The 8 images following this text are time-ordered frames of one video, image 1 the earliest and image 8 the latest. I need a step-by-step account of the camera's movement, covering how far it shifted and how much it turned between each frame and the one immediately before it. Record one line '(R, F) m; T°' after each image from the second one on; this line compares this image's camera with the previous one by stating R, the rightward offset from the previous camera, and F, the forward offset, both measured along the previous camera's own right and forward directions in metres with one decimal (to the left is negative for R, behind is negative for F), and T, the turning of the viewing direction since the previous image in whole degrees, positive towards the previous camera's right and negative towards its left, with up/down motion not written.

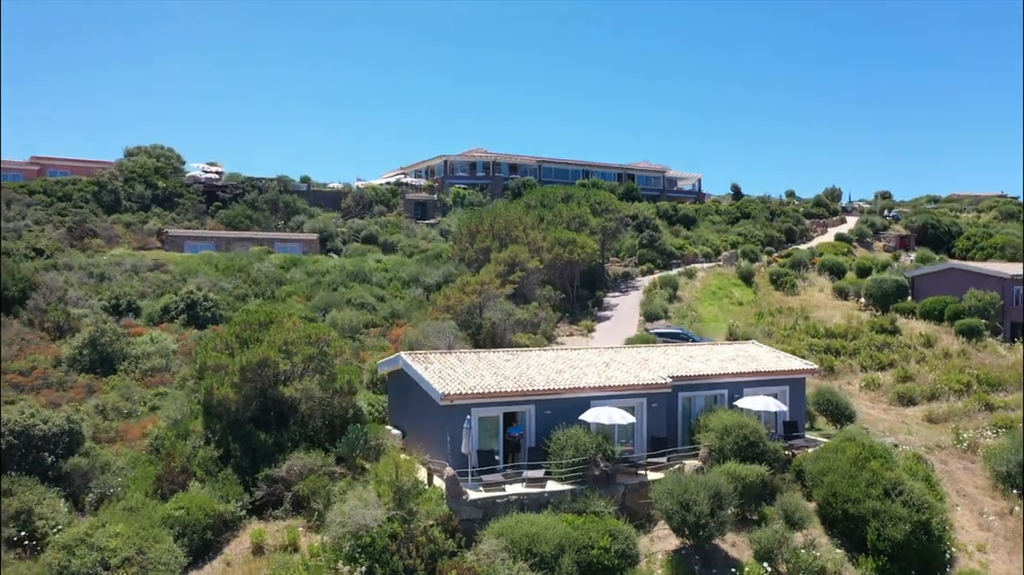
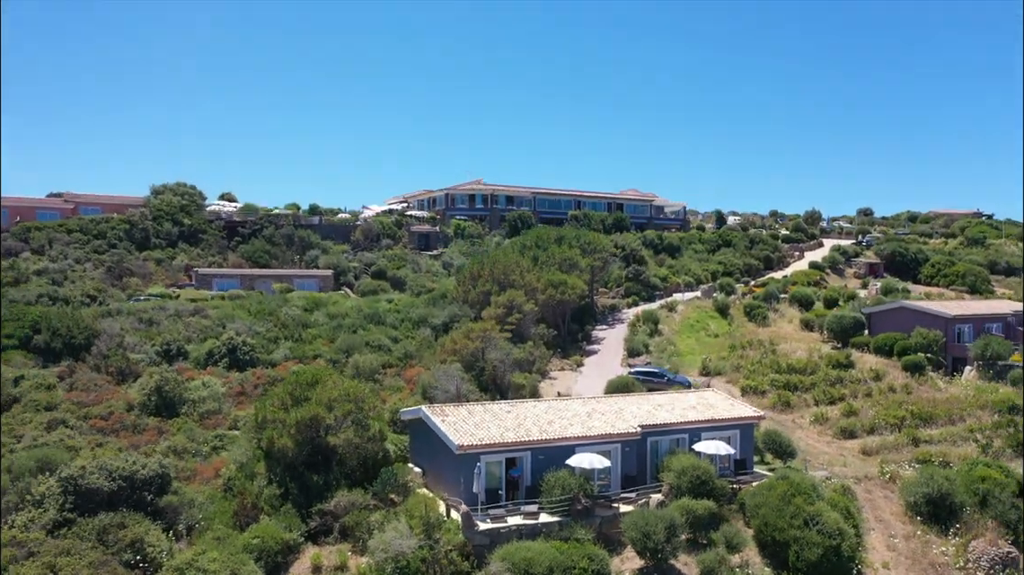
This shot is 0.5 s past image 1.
(-0.1, -1.9) m; 0°
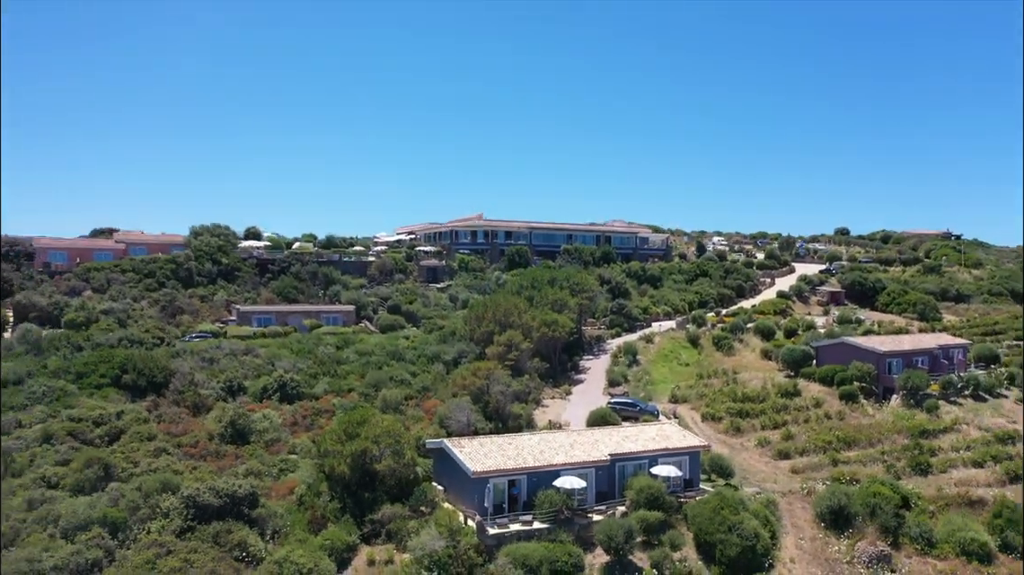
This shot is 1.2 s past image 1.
(-0.1, -3.1) m; 0°
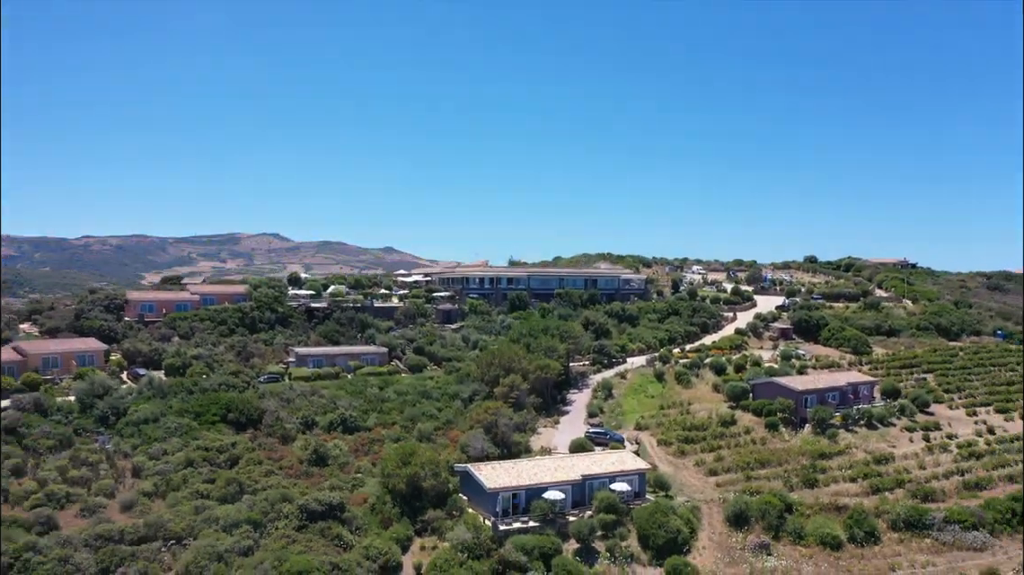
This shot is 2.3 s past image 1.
(-0.1, -5.9) m; 0°
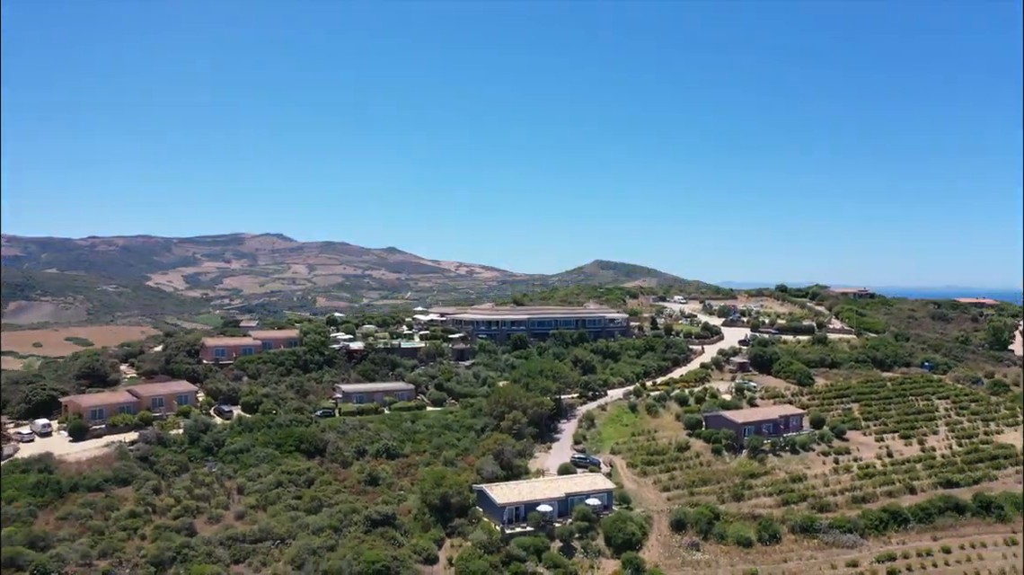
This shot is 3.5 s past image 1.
(0.0, -7.2) m; 0°
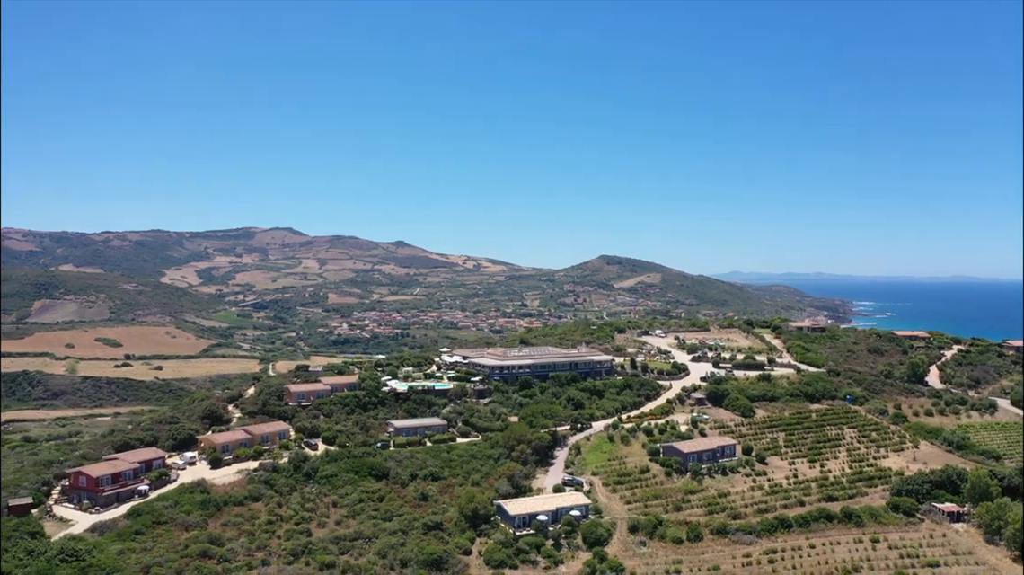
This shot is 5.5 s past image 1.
(-0.1, -12.3) m; 0°
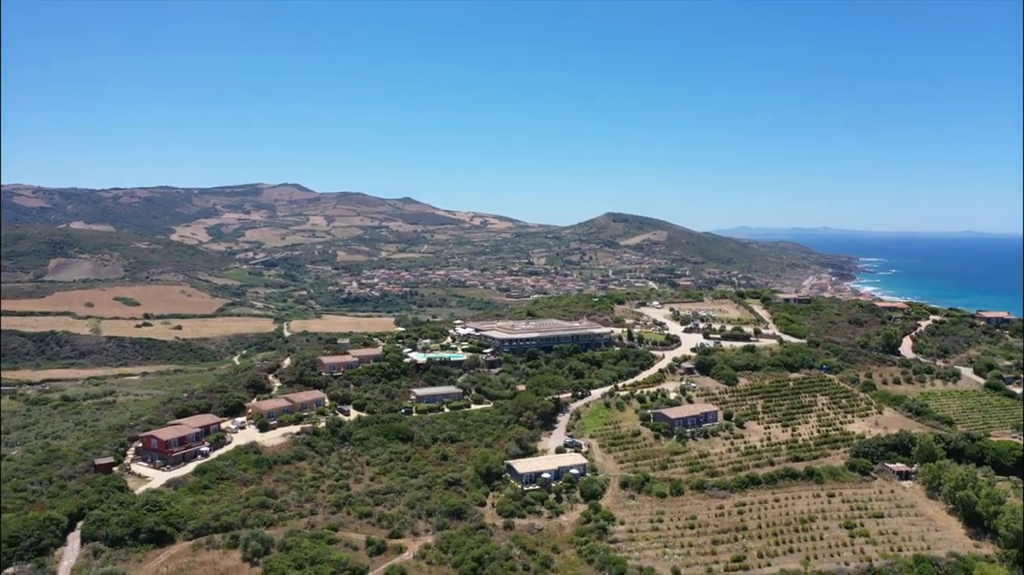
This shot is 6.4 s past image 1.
(-0.1, -5.8) m; 0°
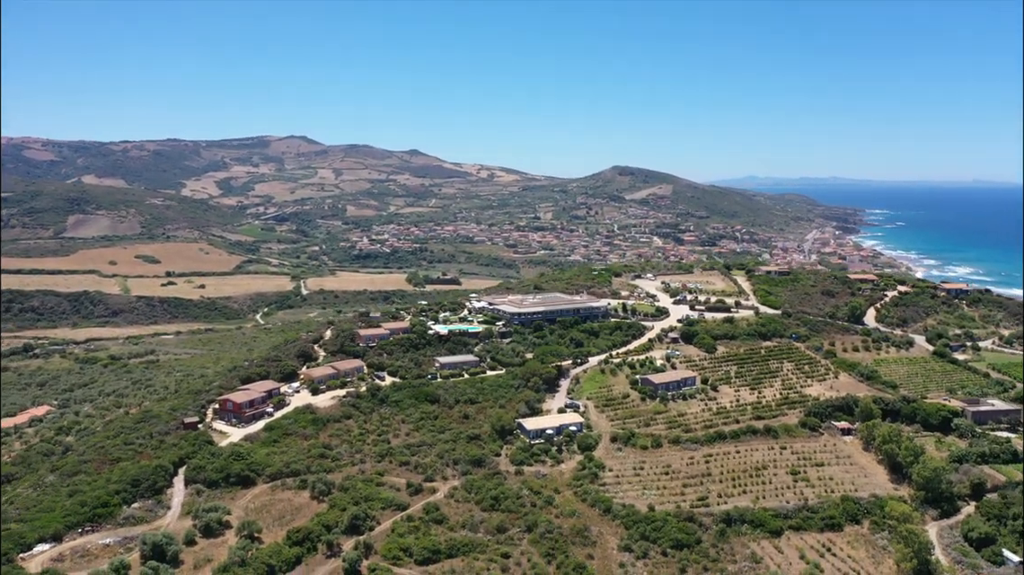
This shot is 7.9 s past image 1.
(-0.2, -9.2) m; 0°
